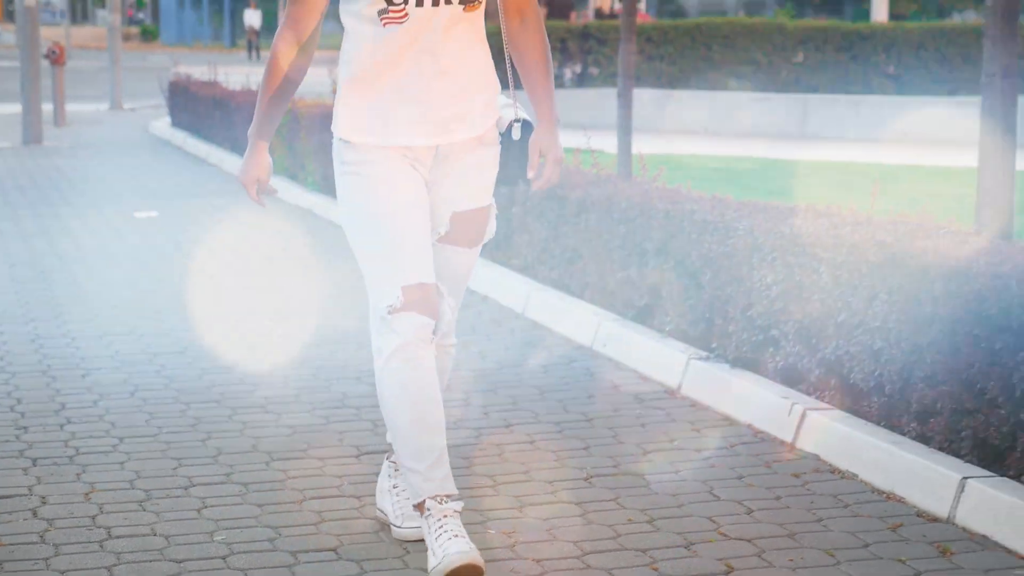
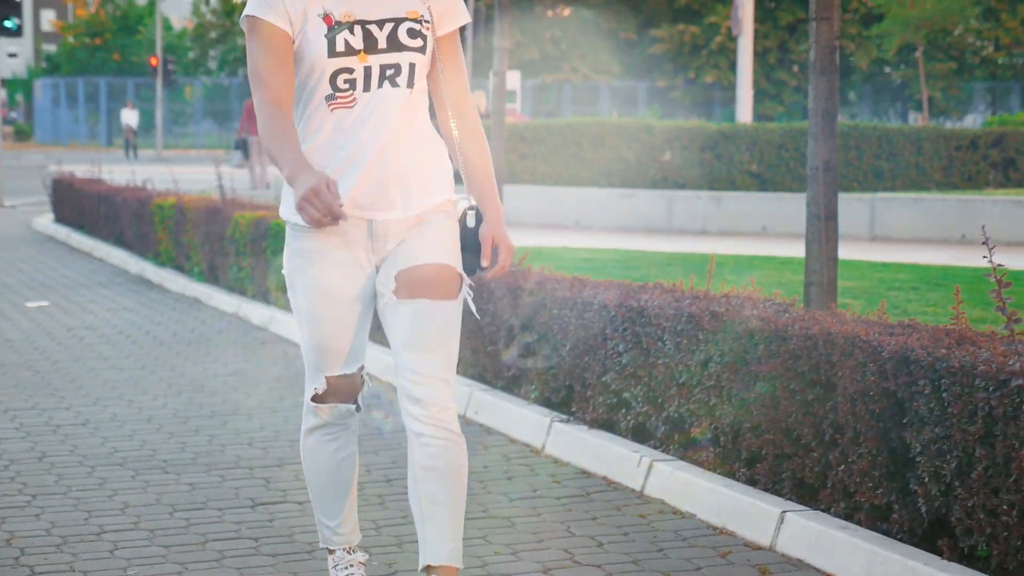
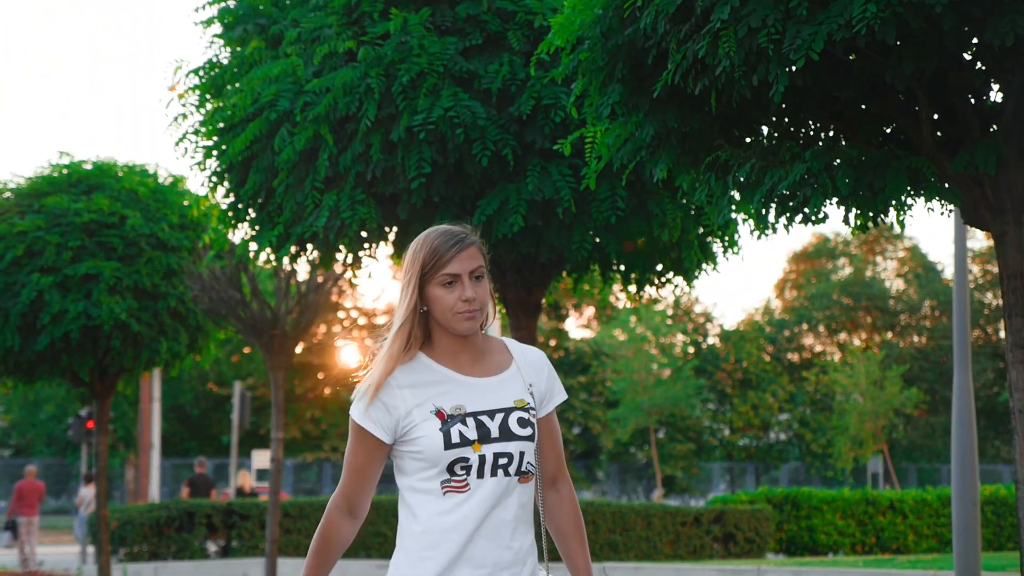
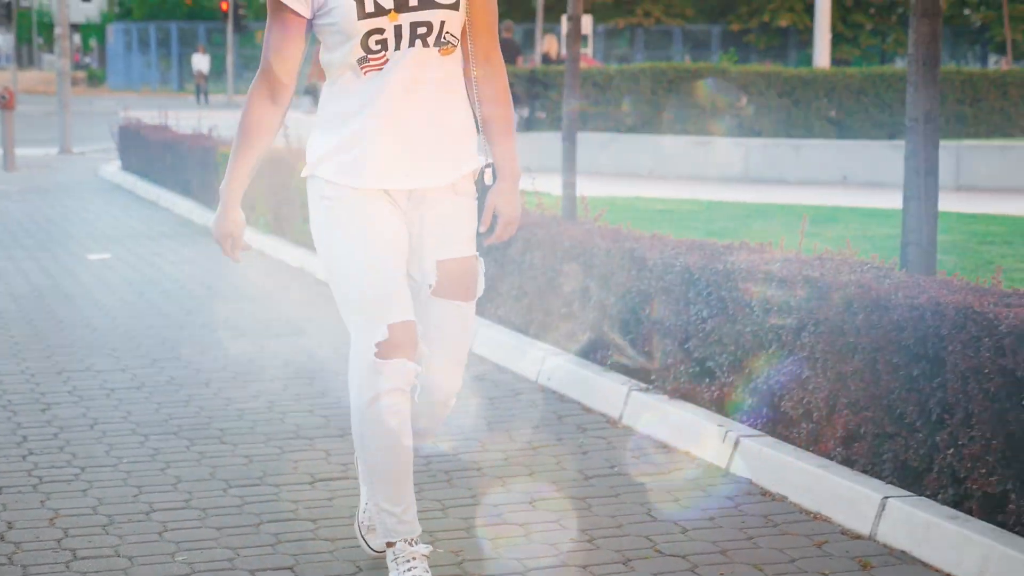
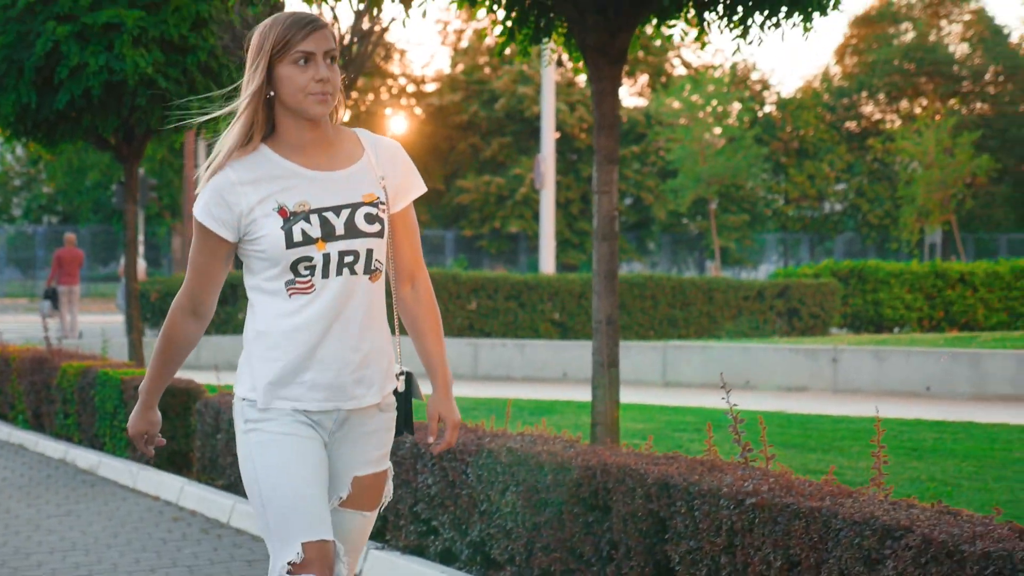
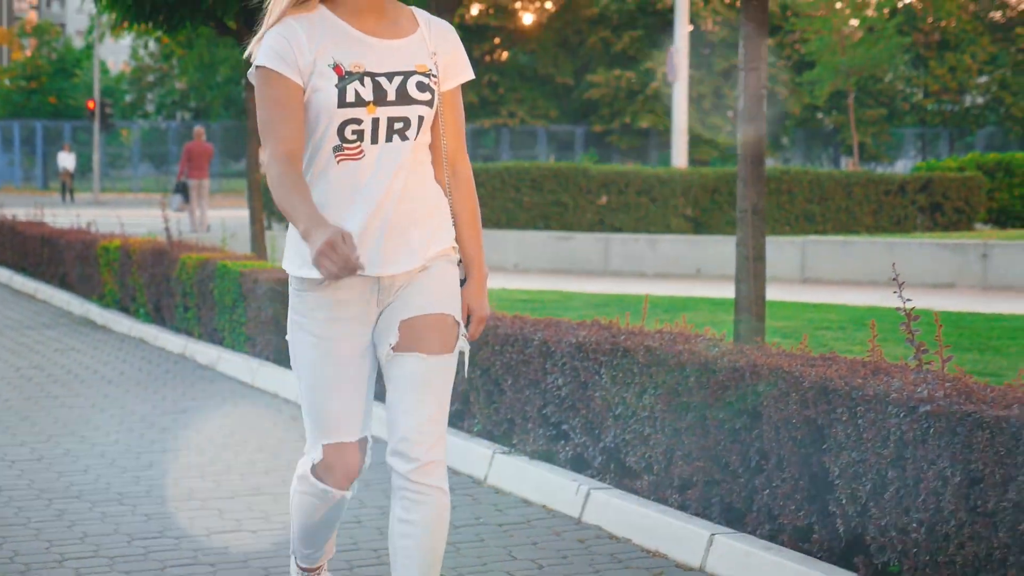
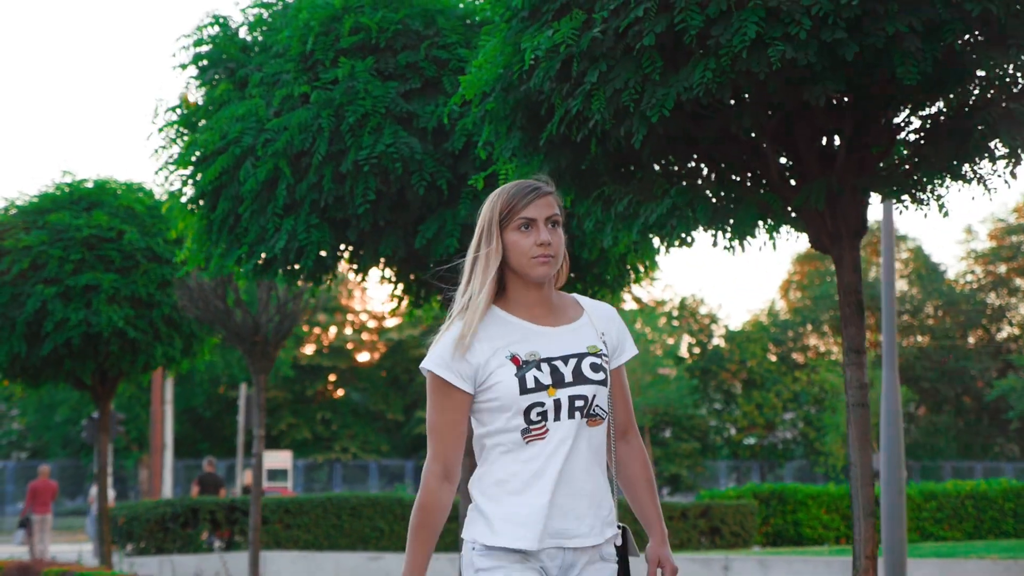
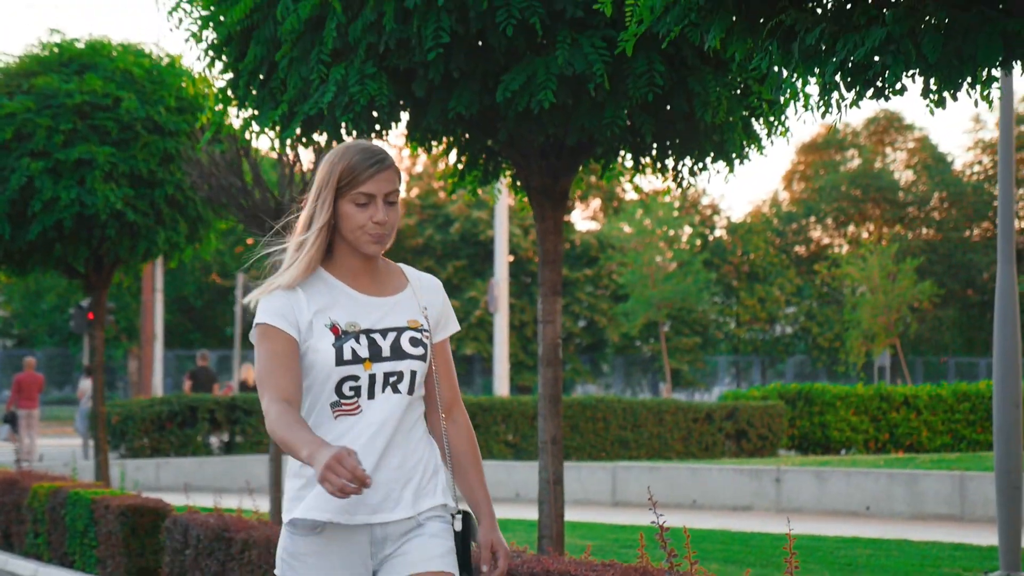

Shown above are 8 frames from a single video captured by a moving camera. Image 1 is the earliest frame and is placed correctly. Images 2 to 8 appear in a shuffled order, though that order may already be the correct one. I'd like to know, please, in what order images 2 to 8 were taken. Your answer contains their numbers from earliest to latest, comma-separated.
4, 2, 6, 5, 8, 3, 7
